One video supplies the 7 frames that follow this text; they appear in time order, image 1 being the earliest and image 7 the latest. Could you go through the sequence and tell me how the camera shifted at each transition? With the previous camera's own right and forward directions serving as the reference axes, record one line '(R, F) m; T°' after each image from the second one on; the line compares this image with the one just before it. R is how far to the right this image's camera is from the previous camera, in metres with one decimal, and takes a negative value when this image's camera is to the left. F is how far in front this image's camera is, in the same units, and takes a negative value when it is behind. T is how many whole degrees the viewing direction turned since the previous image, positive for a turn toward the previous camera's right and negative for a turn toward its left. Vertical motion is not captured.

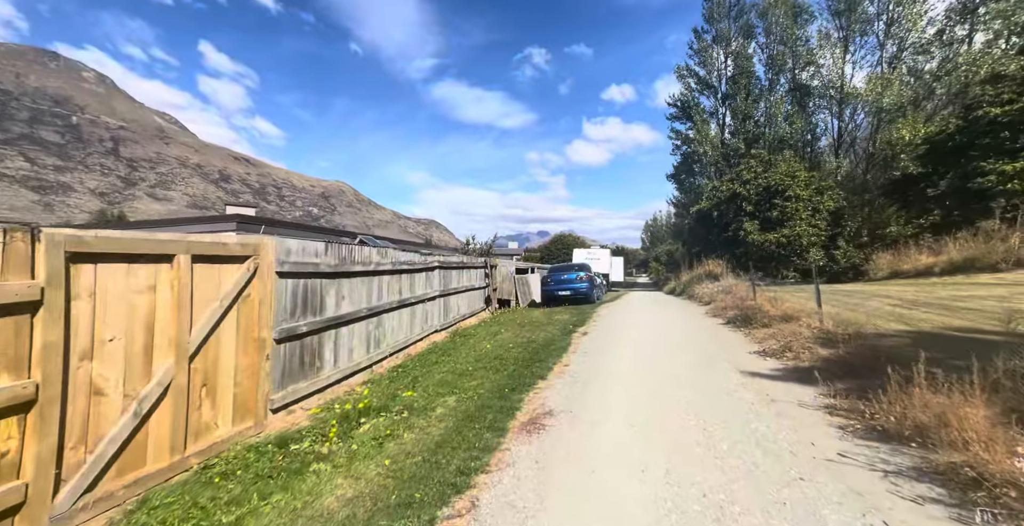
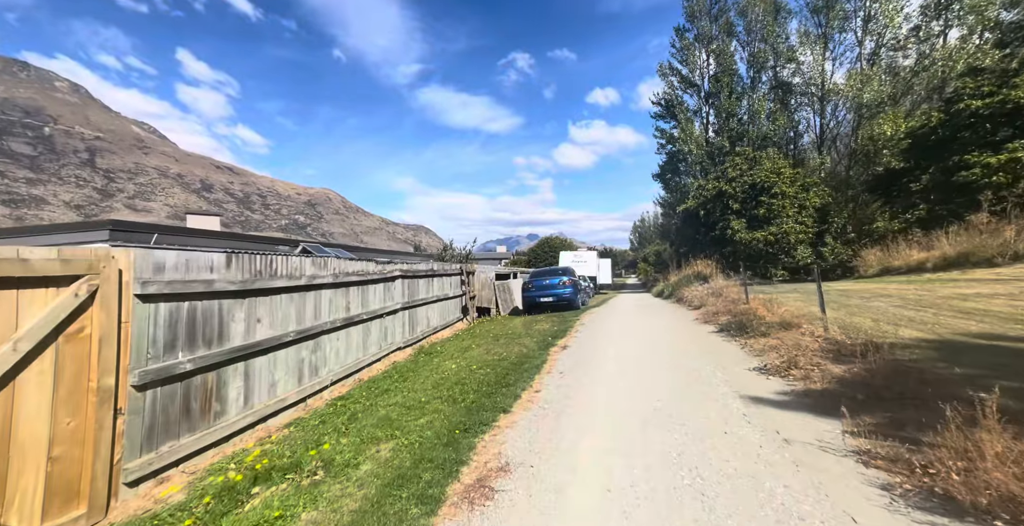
(+0.4, +1.1) m; +1°
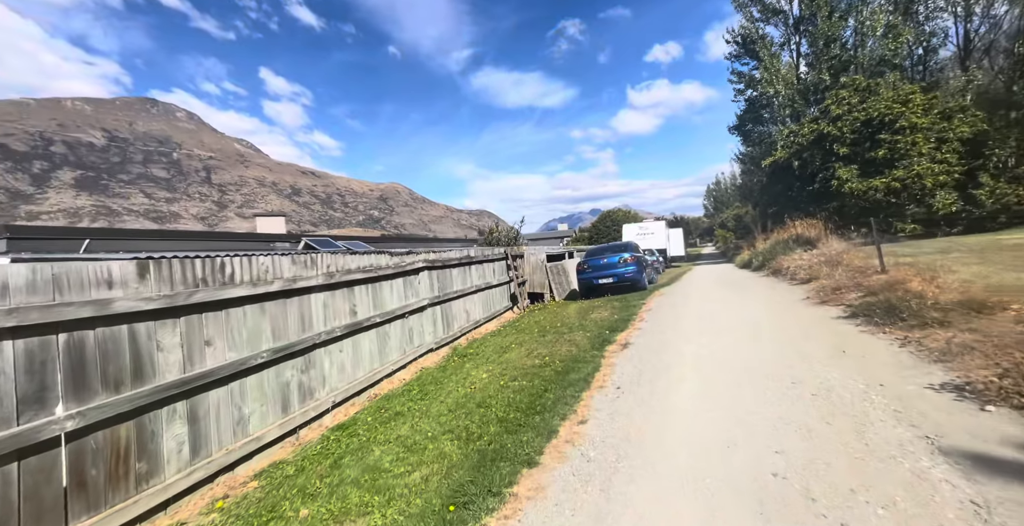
(+0.4, +1.8) m; -9°
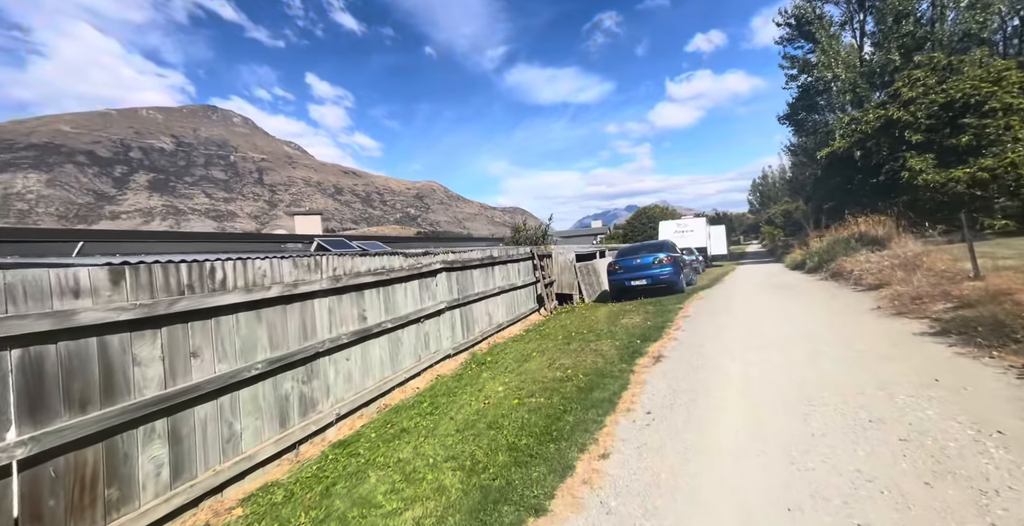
(+0.2, +0.5) m; -4°
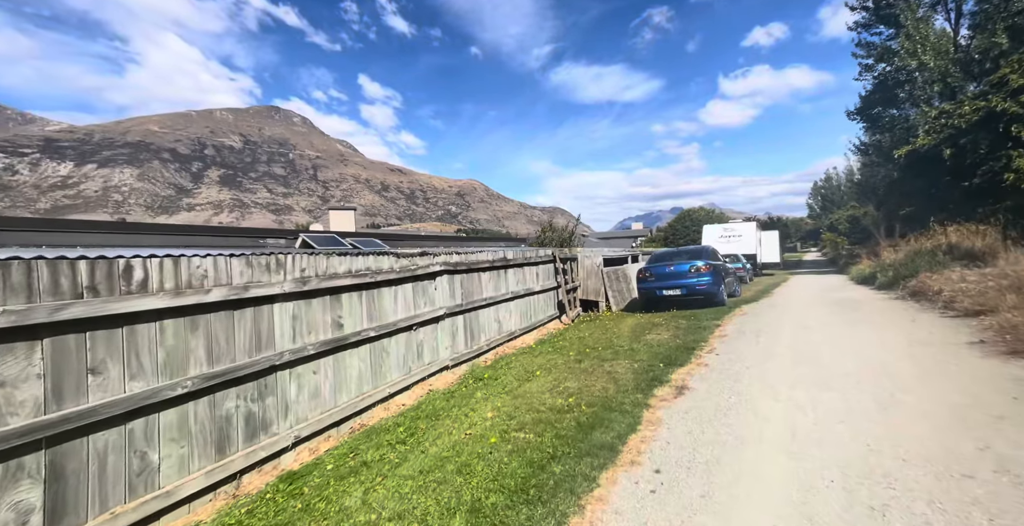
(+0.5, +0.9) m; -5°
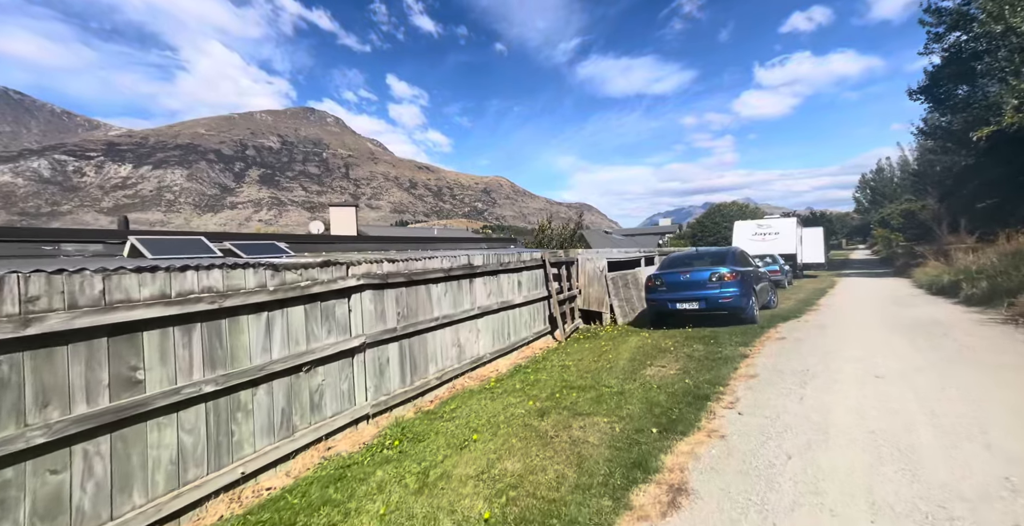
(+1.0, +2.0) m; -3°
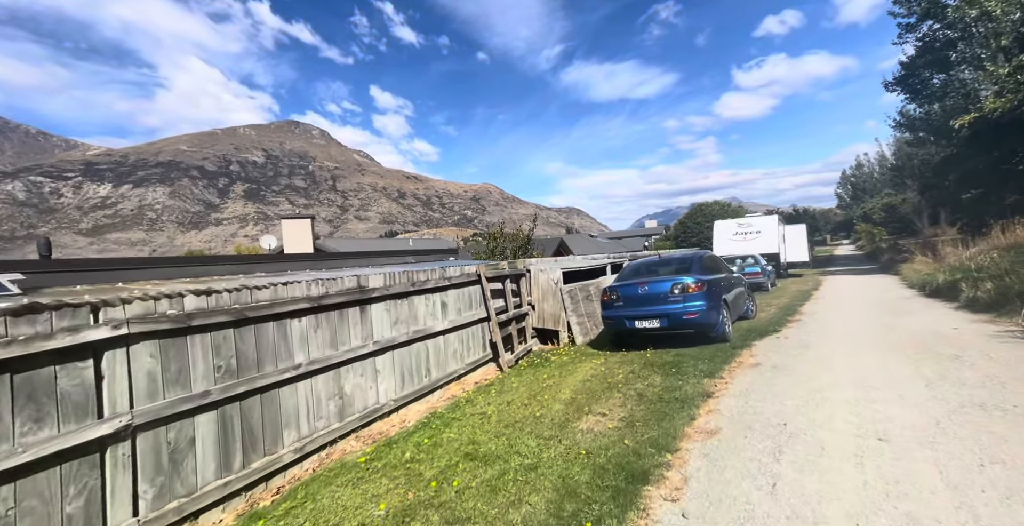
(+1.2, +1.6) m; +1°
